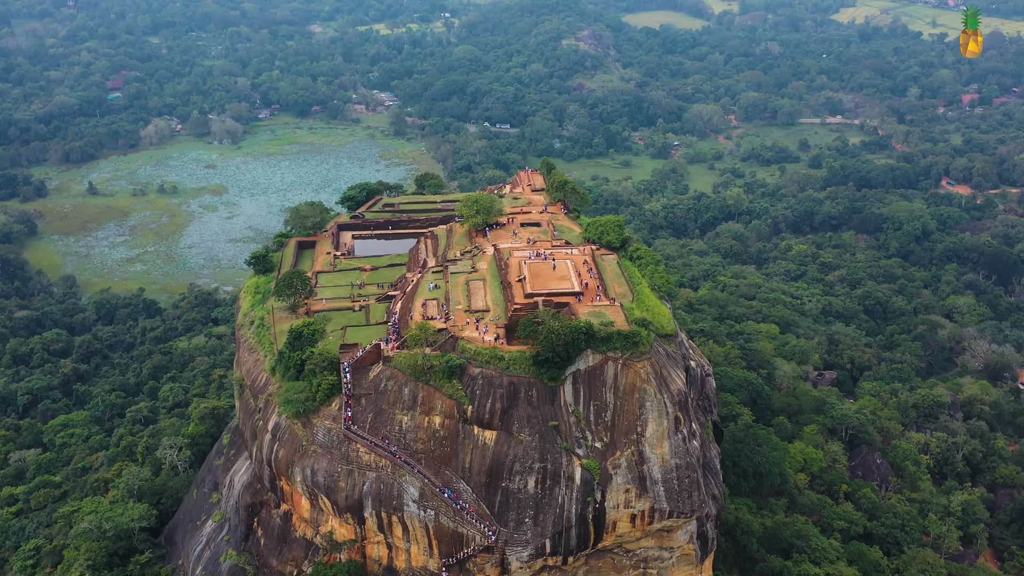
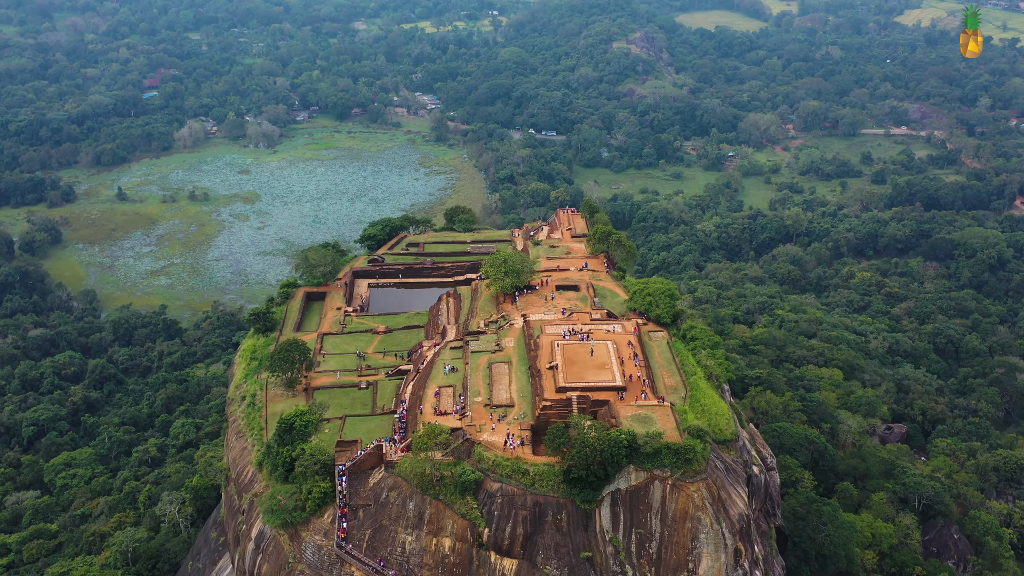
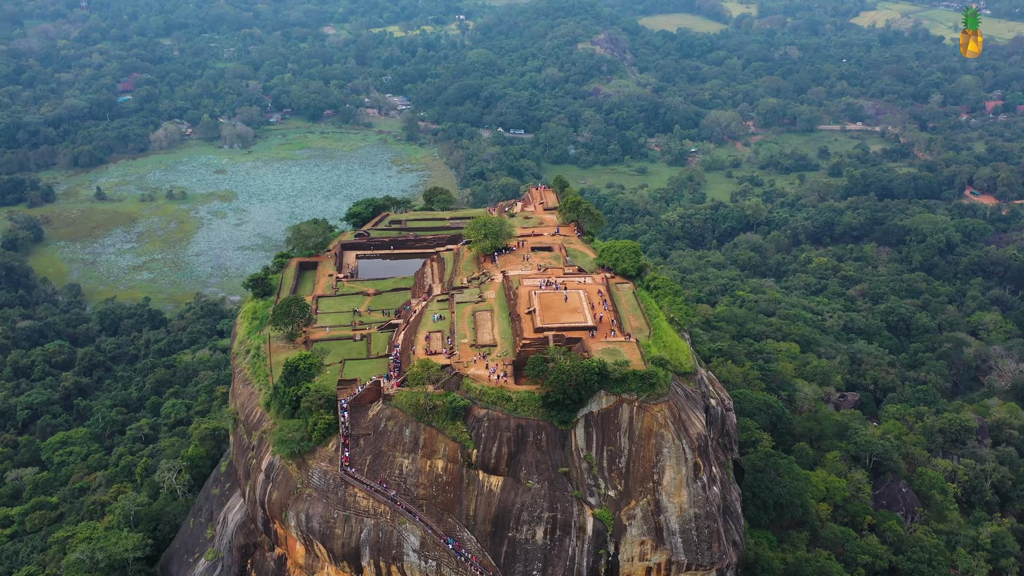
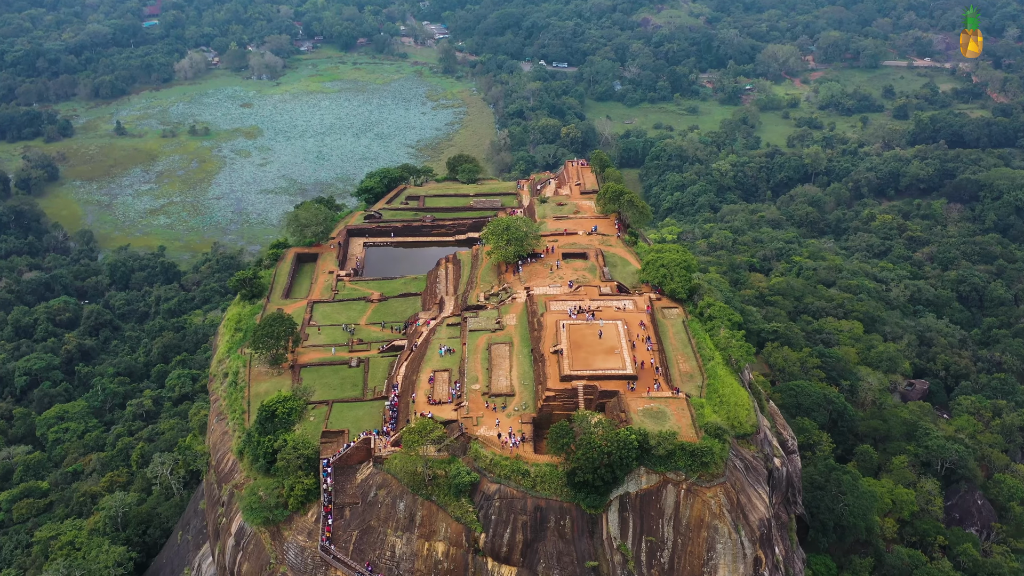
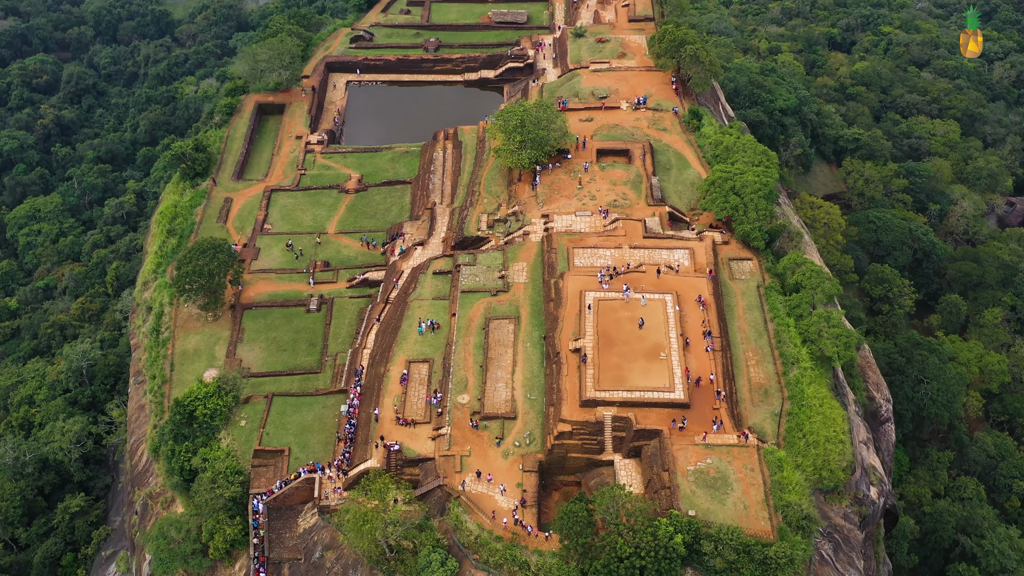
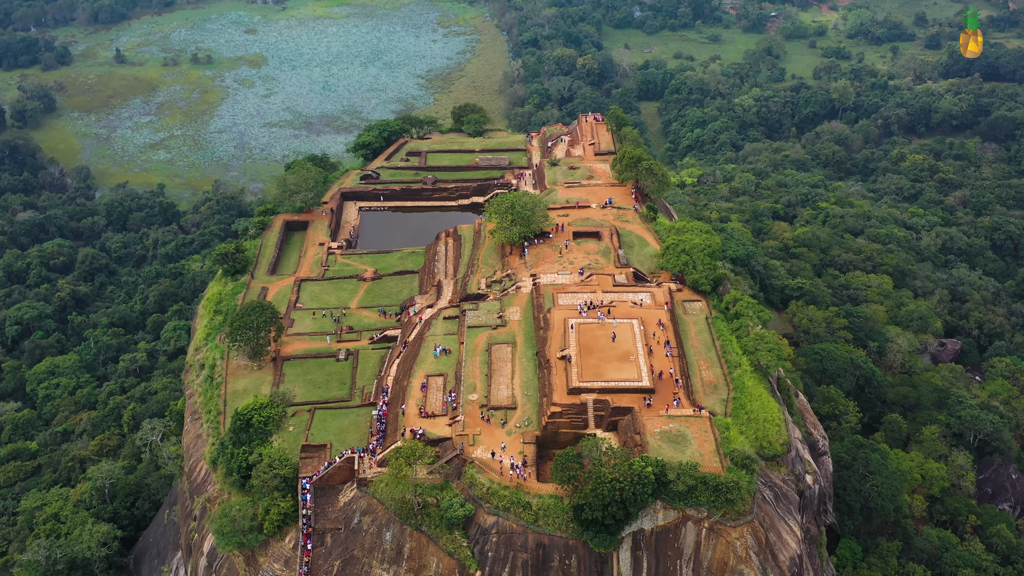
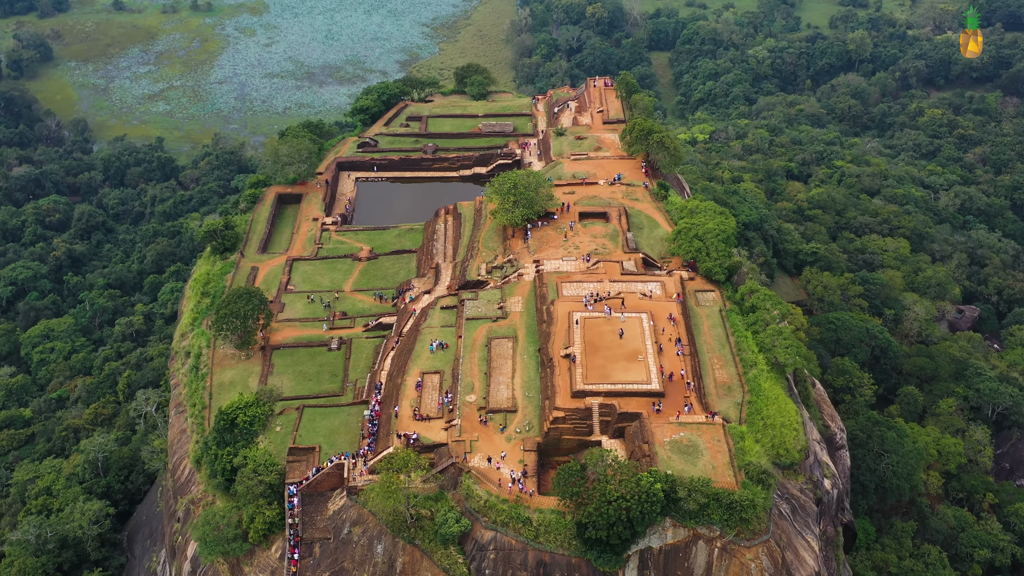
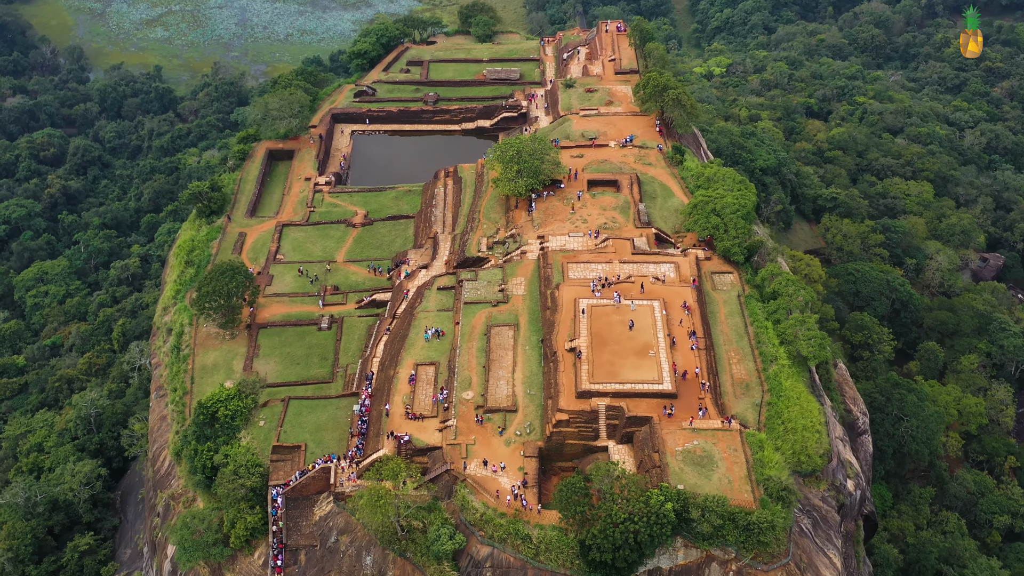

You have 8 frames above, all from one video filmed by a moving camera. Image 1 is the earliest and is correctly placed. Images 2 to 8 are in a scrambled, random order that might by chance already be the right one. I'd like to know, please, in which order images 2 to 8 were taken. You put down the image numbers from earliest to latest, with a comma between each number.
3, 2, 4, 6, 7, 8, 5
